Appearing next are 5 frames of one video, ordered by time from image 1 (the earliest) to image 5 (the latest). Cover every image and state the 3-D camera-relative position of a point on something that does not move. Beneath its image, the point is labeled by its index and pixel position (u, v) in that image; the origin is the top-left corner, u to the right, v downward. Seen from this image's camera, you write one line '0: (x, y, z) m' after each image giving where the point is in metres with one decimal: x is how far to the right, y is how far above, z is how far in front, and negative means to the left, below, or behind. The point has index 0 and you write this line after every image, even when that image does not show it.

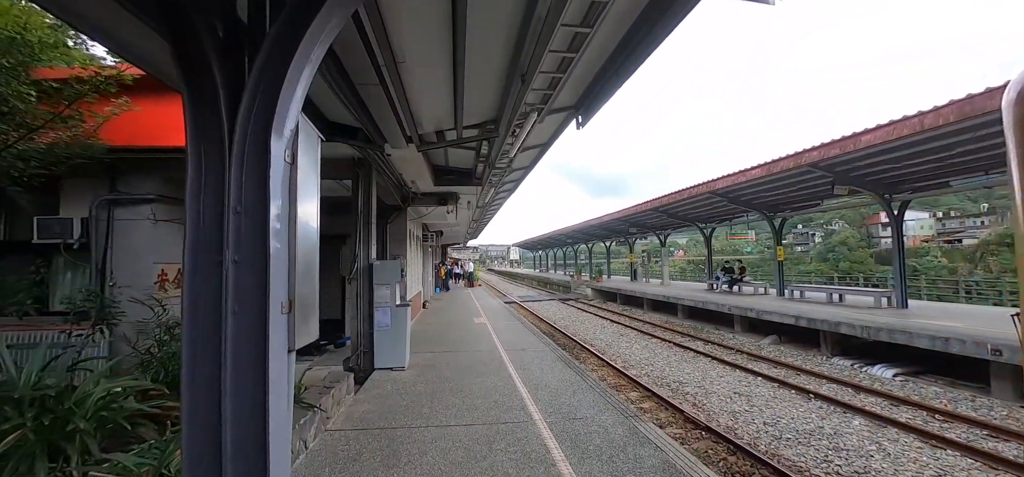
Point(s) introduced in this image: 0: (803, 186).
0: (+9.0, +1.6, +11.0) m
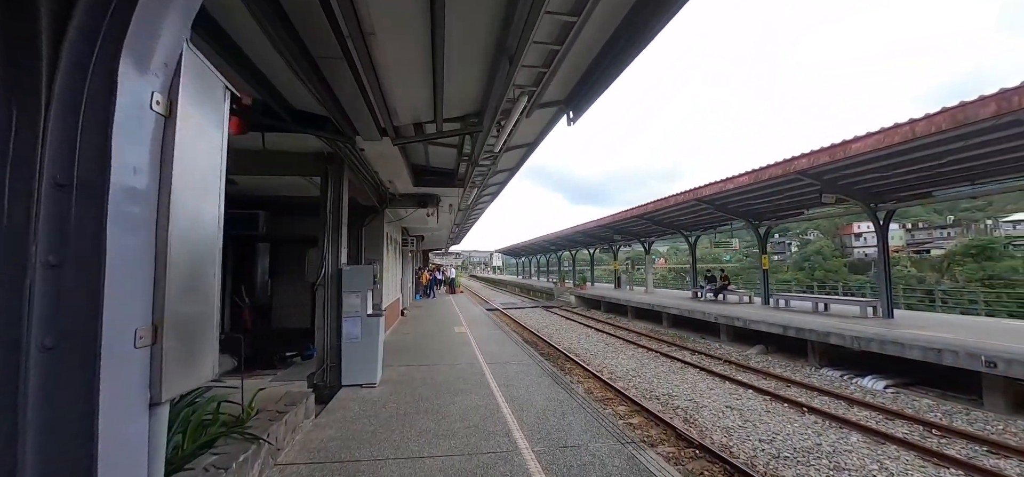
0: (+8.6, +1.4, +11.0) m
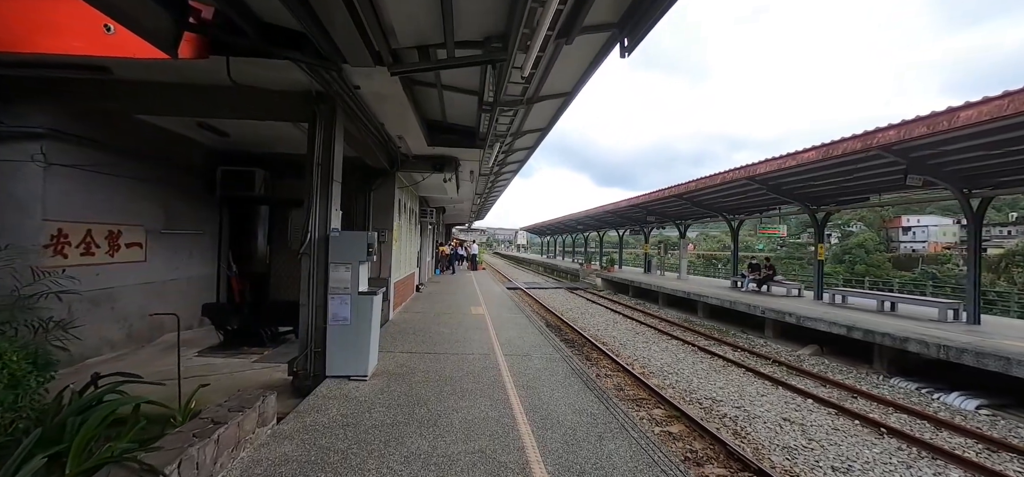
0: (+9.3, +1.7, +9.4) m
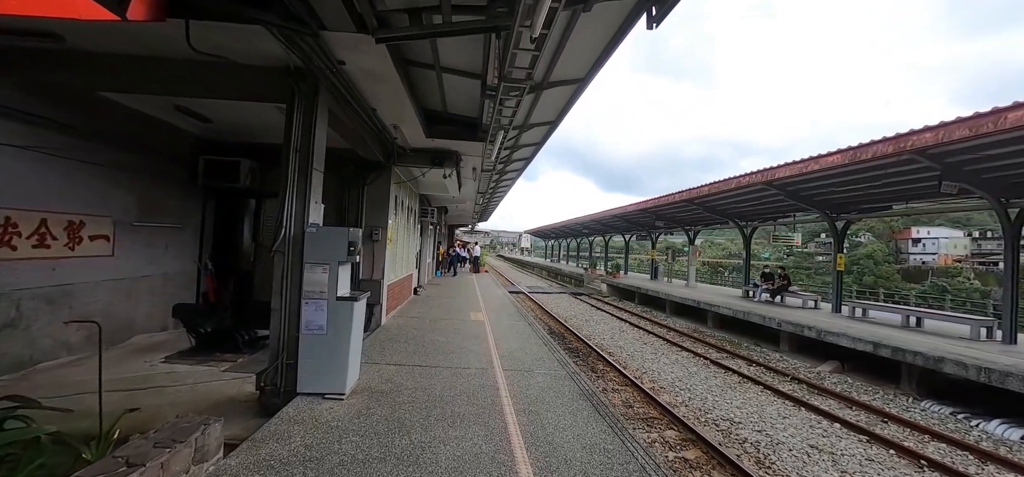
0: (+9.4, +1.5, +8.8) m
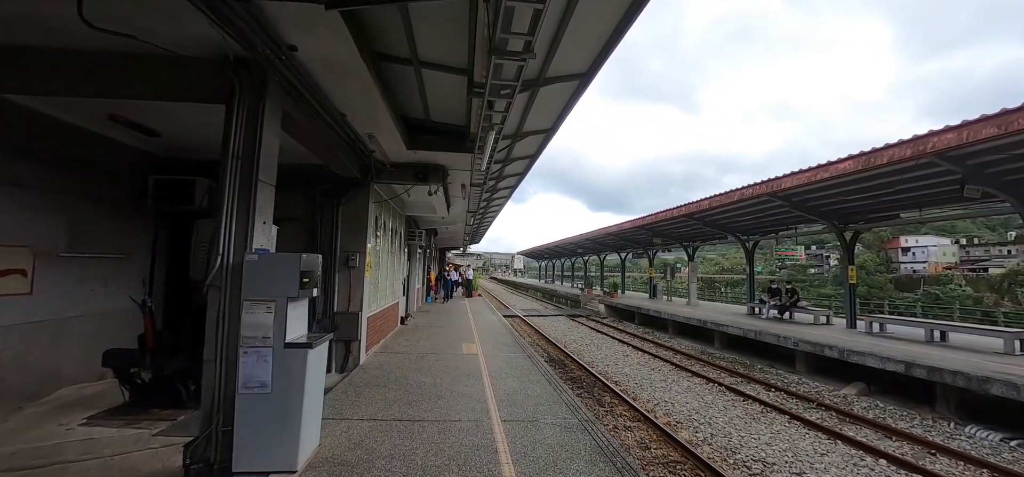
0: (+9.2, +1.2, +8.3) m
